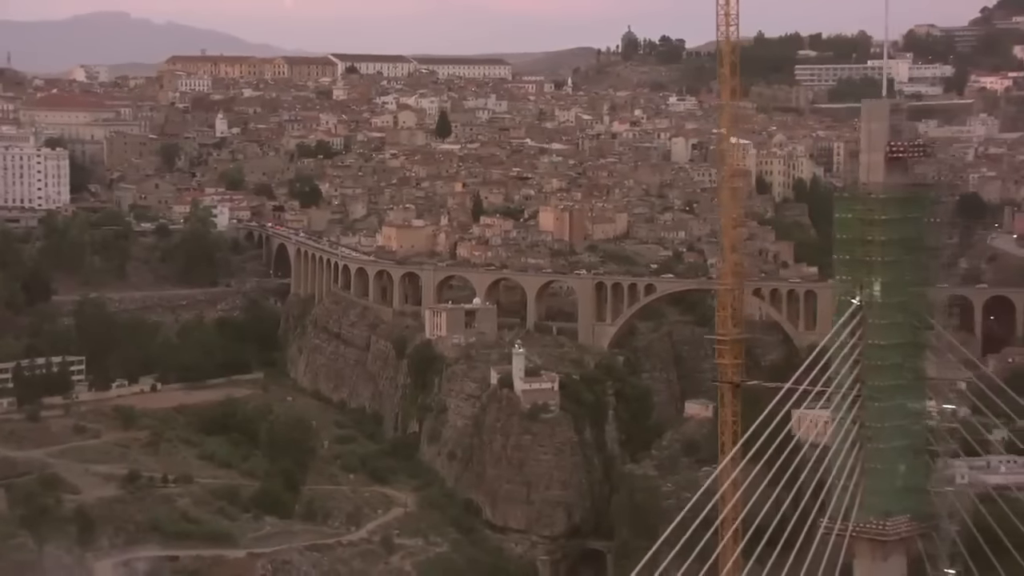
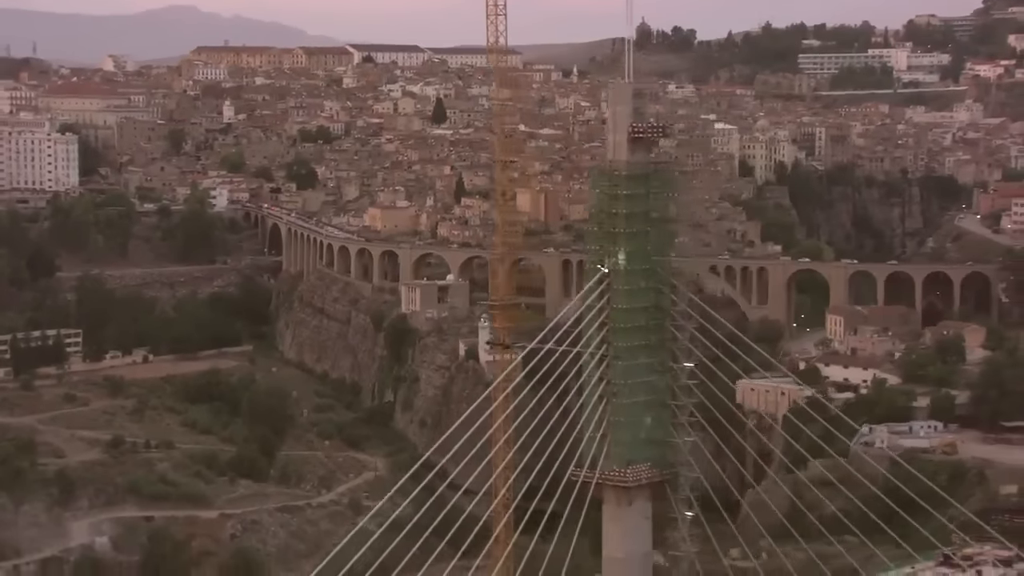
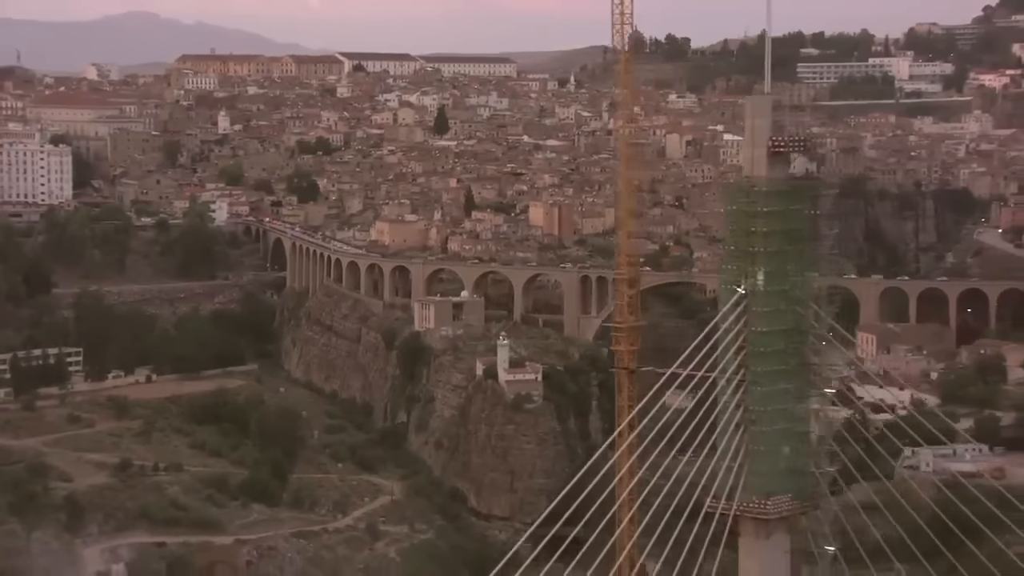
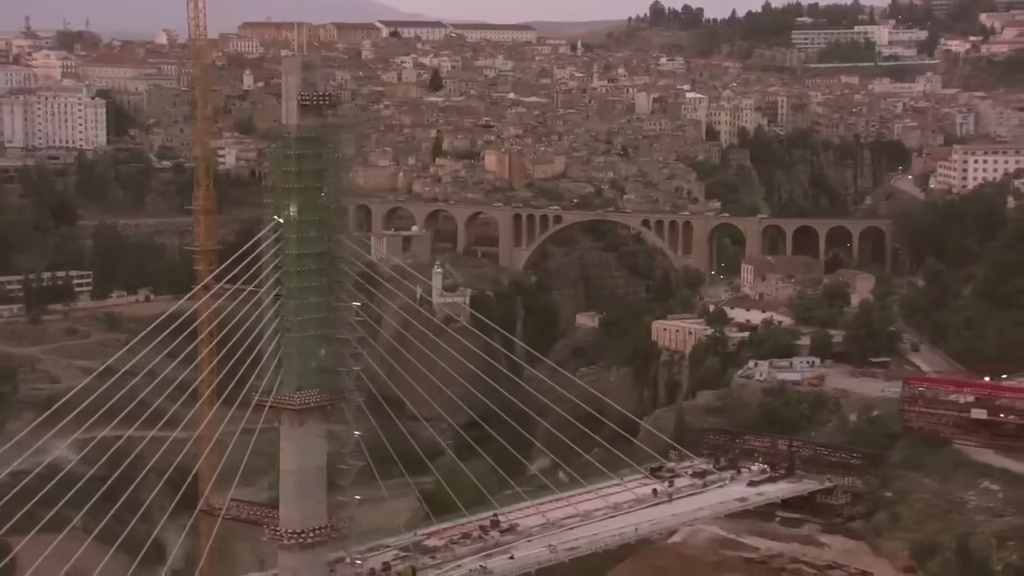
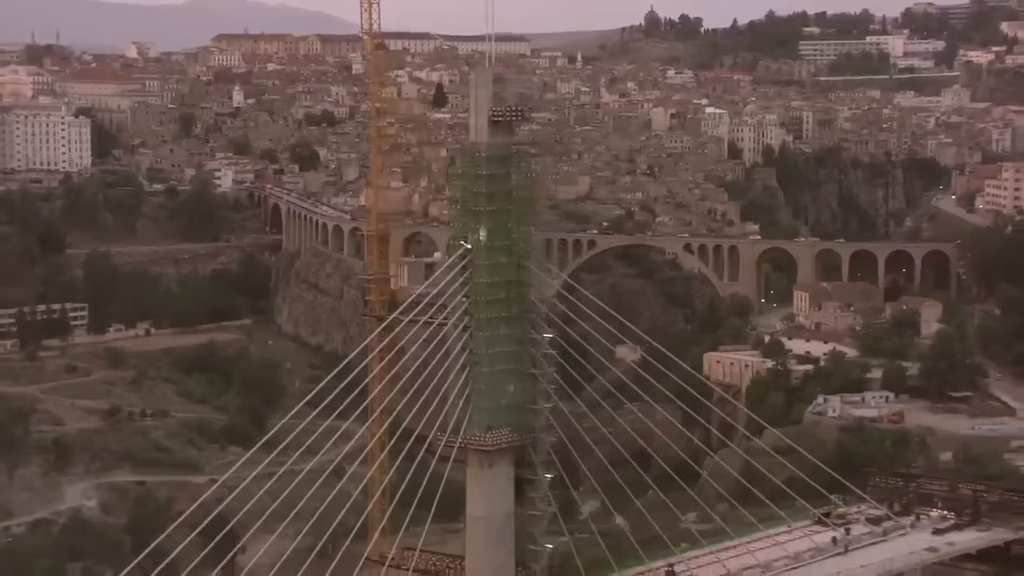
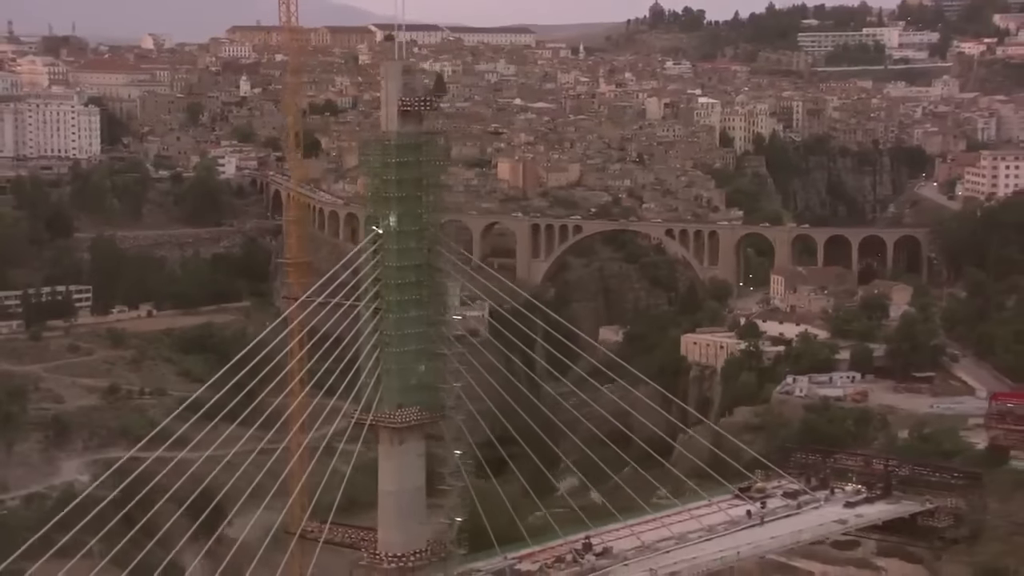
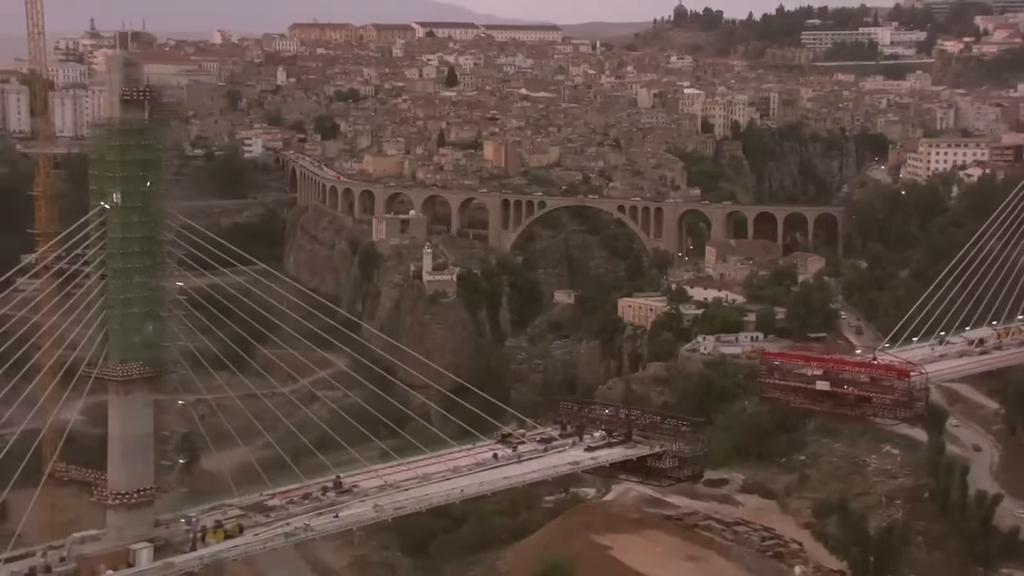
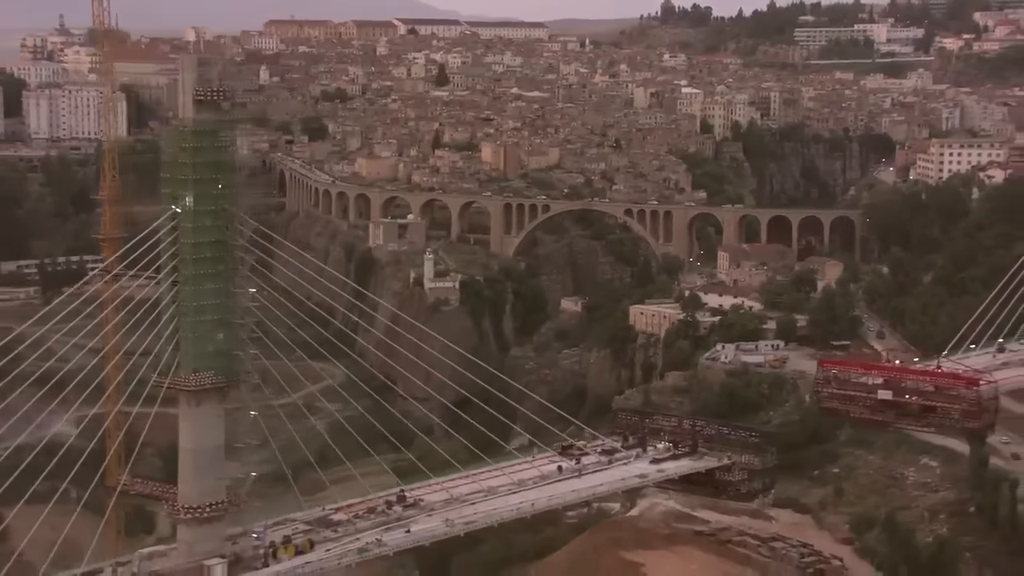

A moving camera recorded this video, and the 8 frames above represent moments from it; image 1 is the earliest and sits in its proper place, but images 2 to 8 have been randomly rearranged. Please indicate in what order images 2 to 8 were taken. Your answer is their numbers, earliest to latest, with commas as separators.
3, 2, 5, 6, 4, 8, 7
